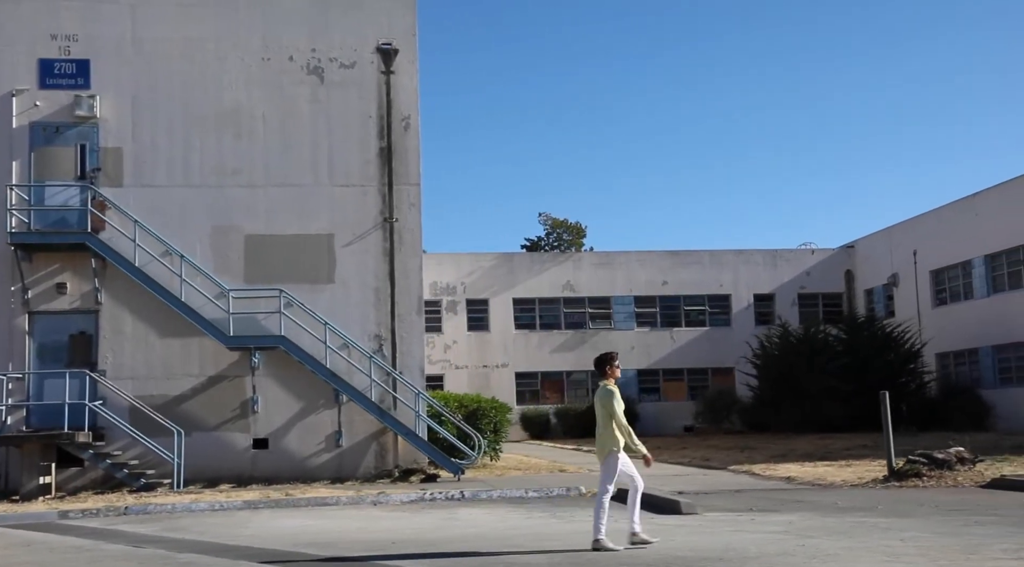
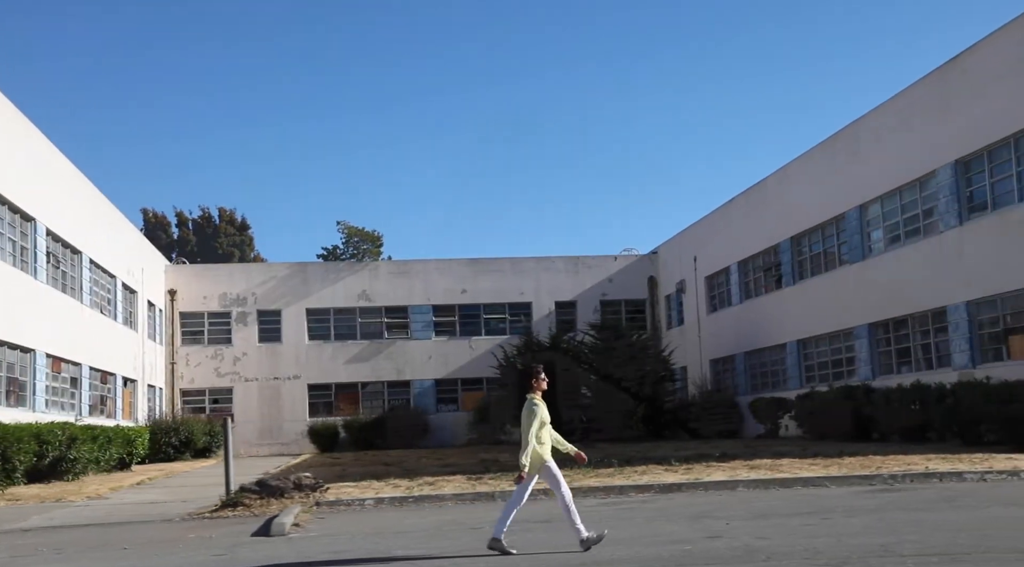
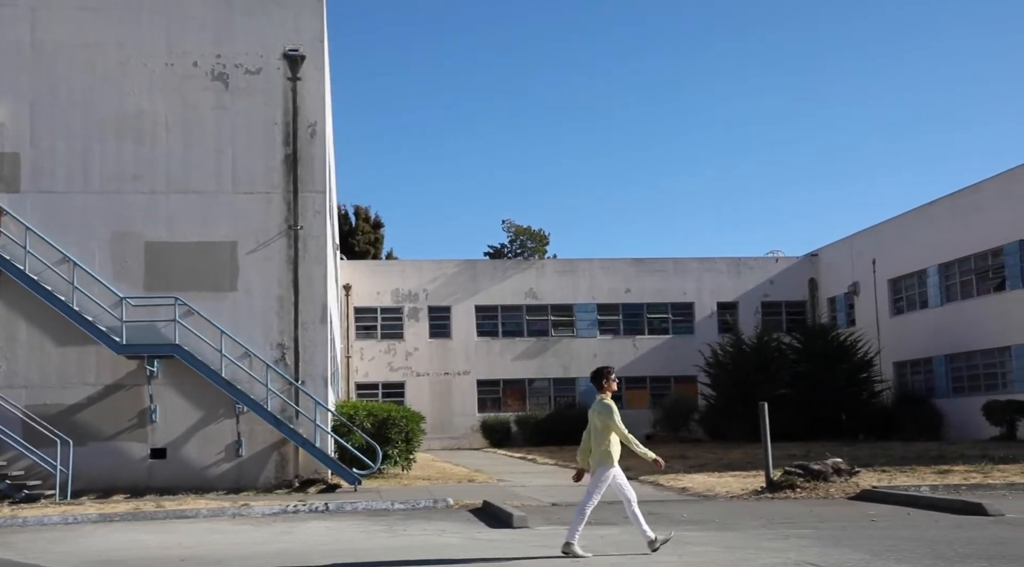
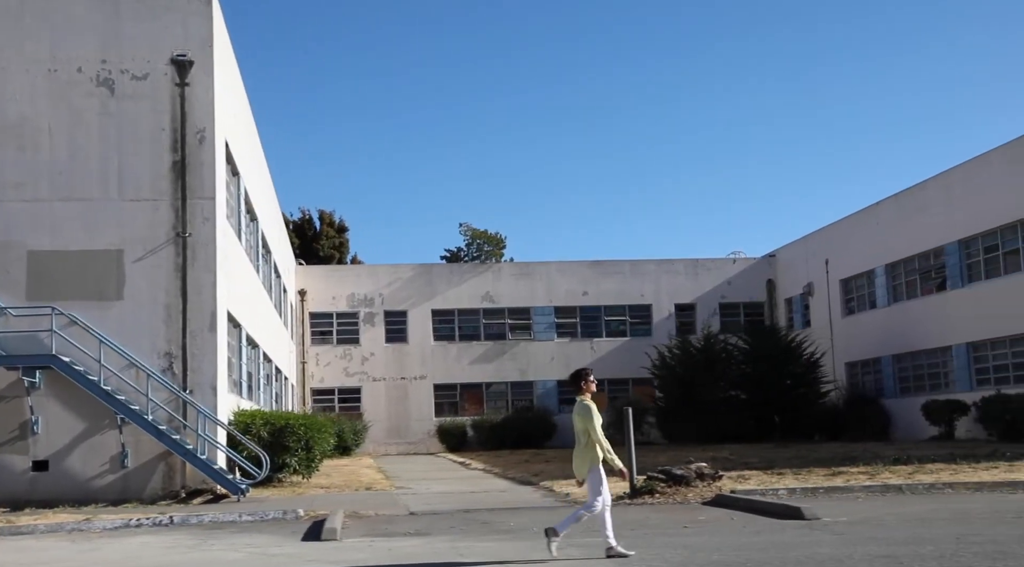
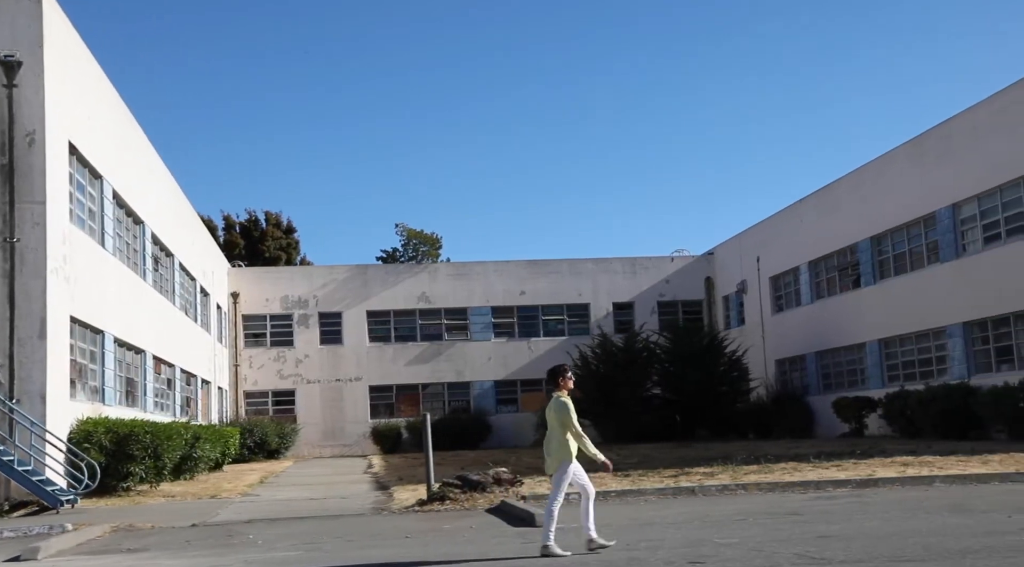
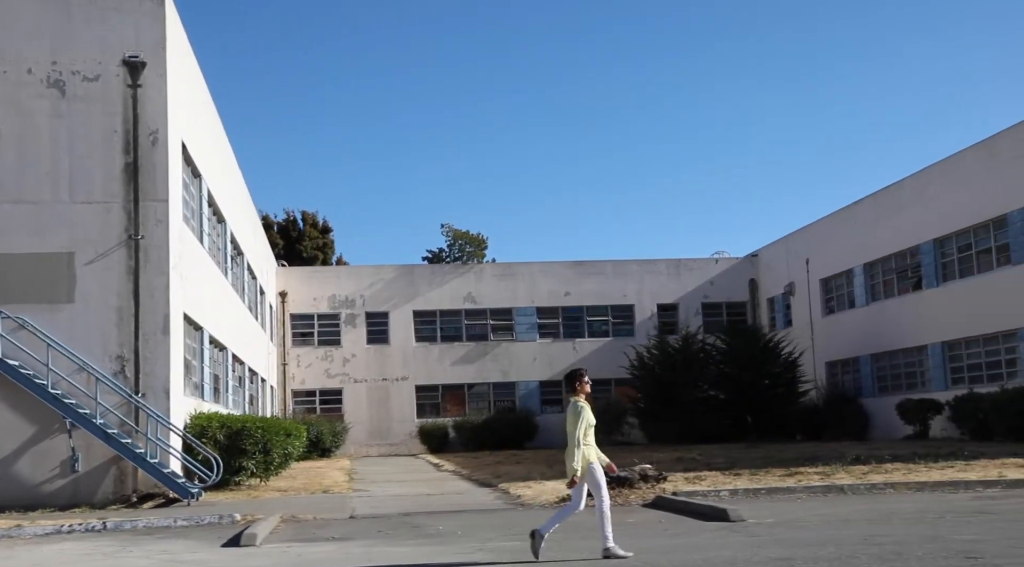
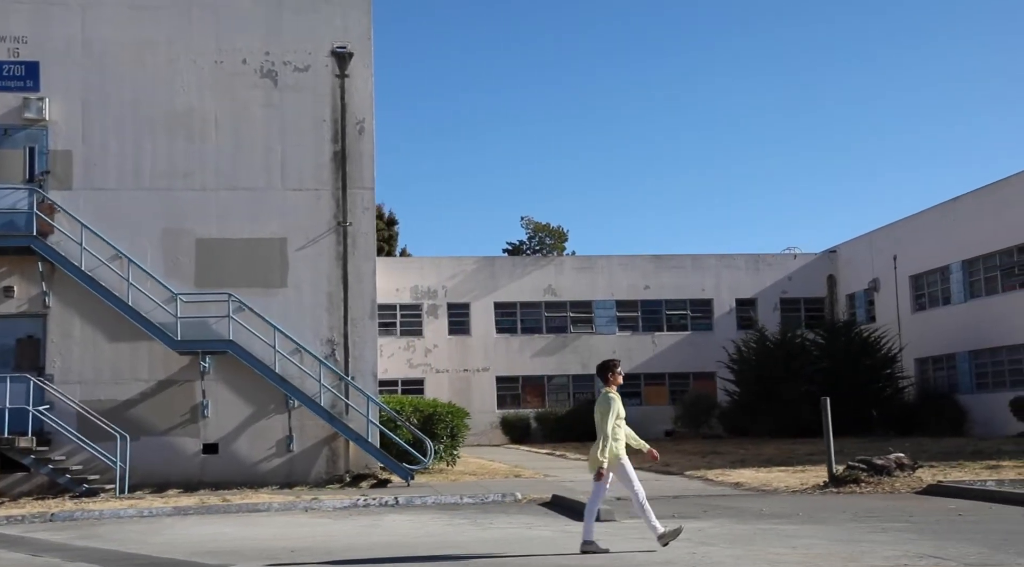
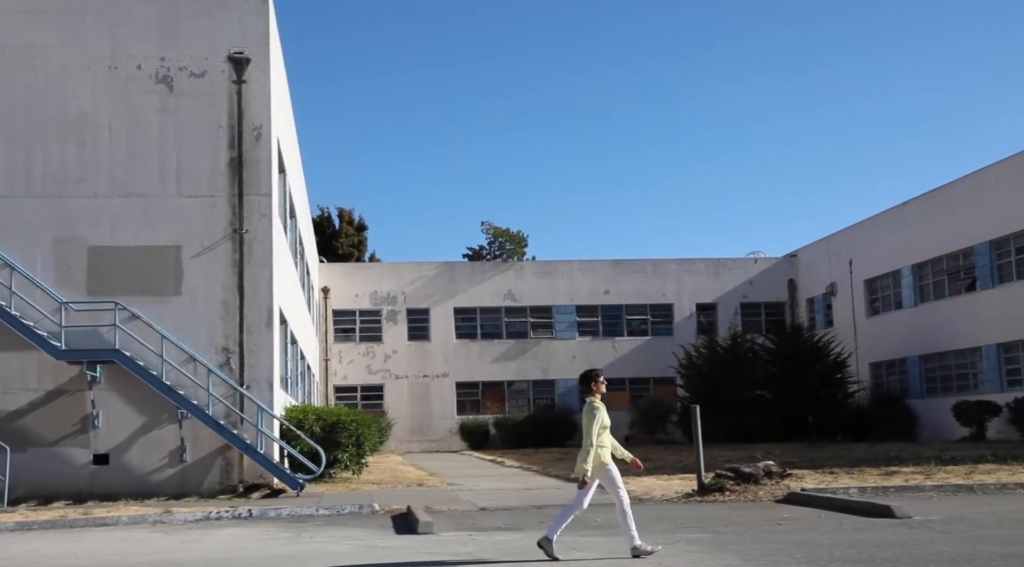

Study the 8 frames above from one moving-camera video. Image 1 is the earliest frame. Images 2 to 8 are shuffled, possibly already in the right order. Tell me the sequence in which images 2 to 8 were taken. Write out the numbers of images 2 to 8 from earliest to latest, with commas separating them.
7, 3, 8, 4, 6, 5, 2
